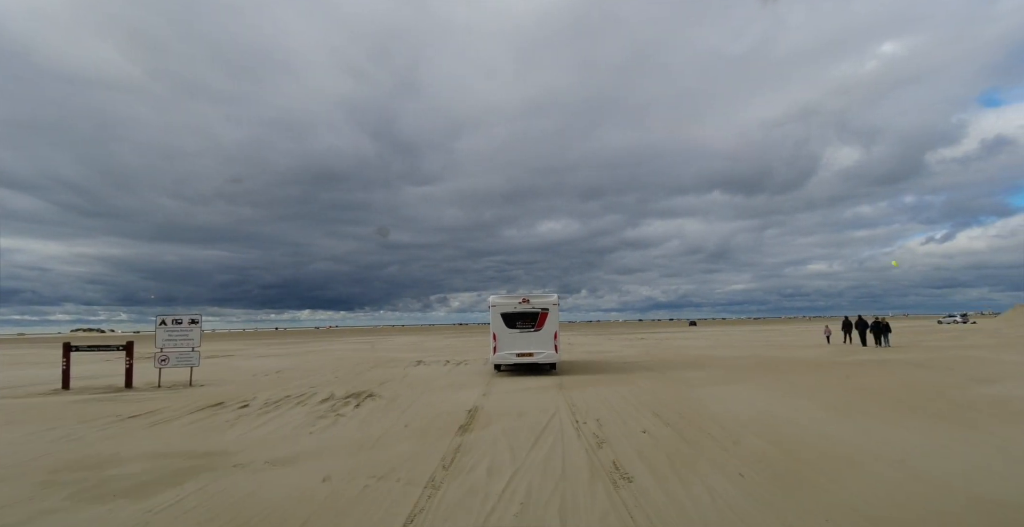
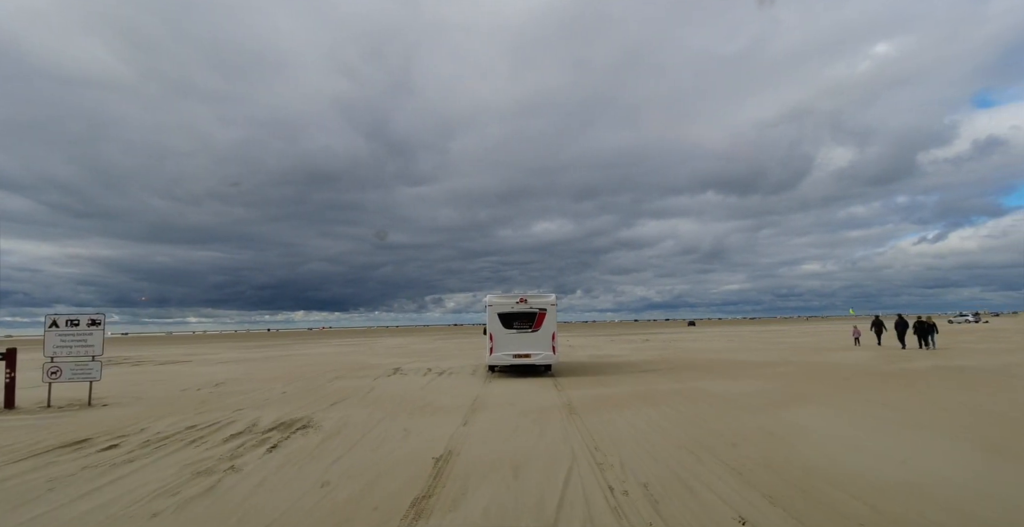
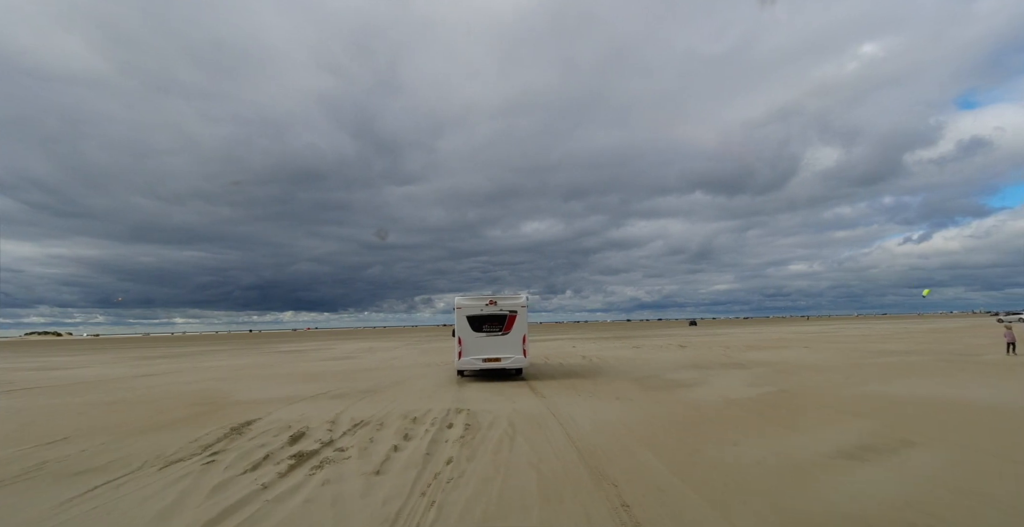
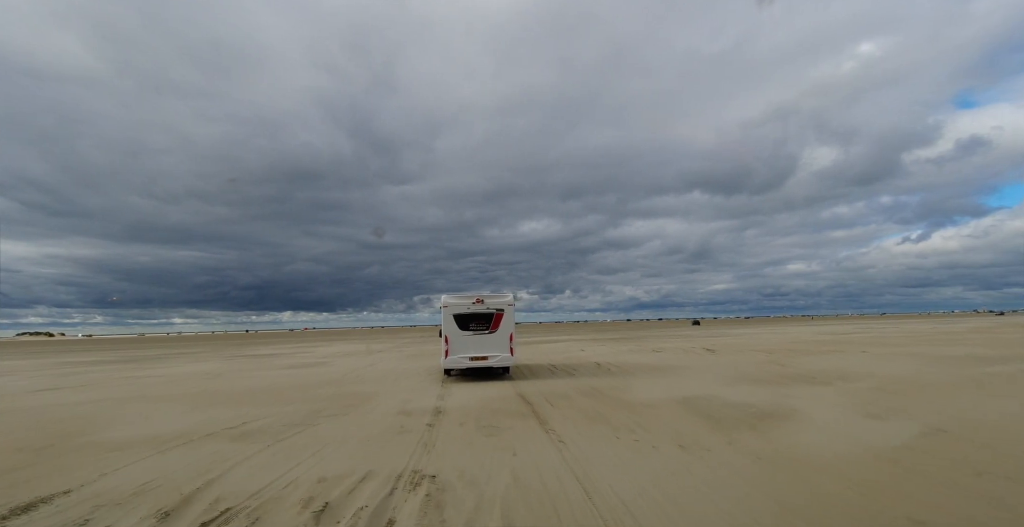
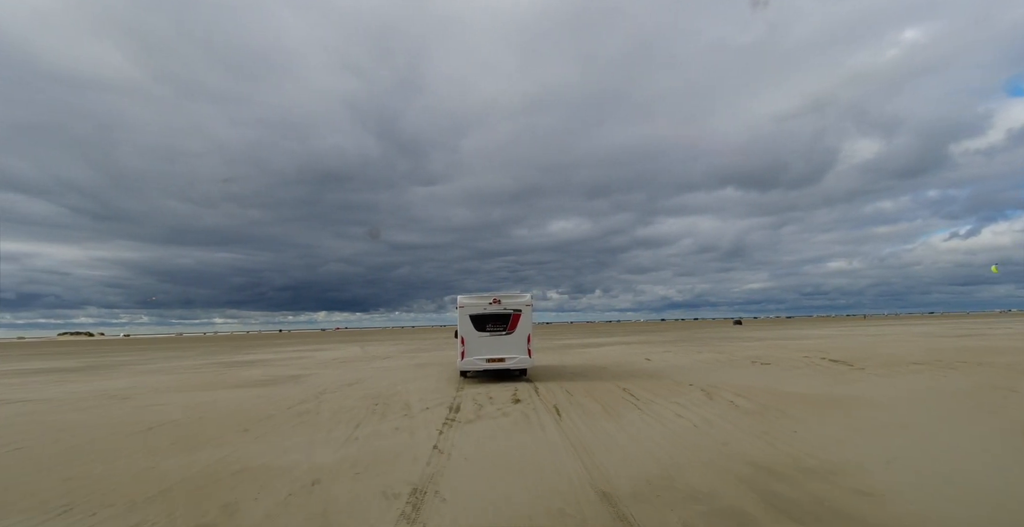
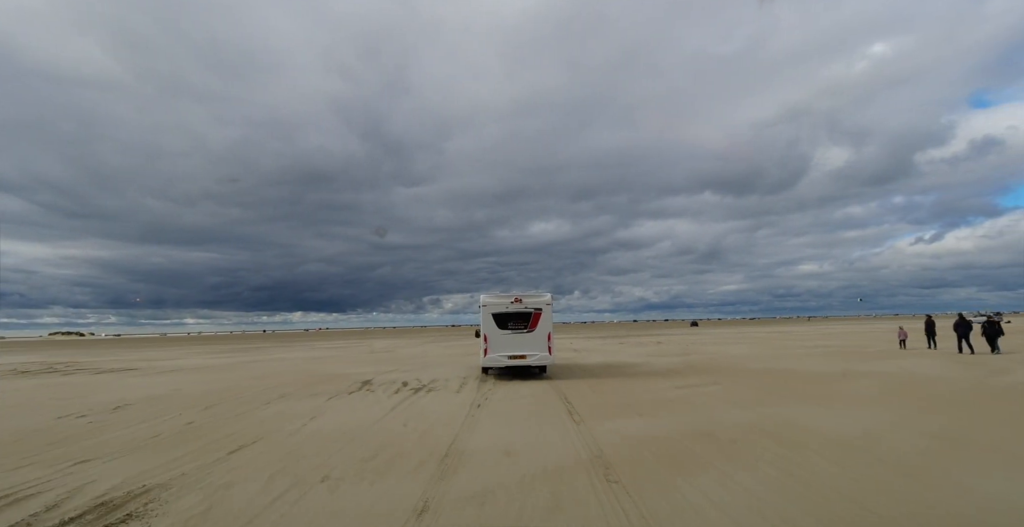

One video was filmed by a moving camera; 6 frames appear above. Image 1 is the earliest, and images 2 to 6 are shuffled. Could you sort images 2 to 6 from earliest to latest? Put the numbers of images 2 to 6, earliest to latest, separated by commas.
2, 6, 3, 4, 5
